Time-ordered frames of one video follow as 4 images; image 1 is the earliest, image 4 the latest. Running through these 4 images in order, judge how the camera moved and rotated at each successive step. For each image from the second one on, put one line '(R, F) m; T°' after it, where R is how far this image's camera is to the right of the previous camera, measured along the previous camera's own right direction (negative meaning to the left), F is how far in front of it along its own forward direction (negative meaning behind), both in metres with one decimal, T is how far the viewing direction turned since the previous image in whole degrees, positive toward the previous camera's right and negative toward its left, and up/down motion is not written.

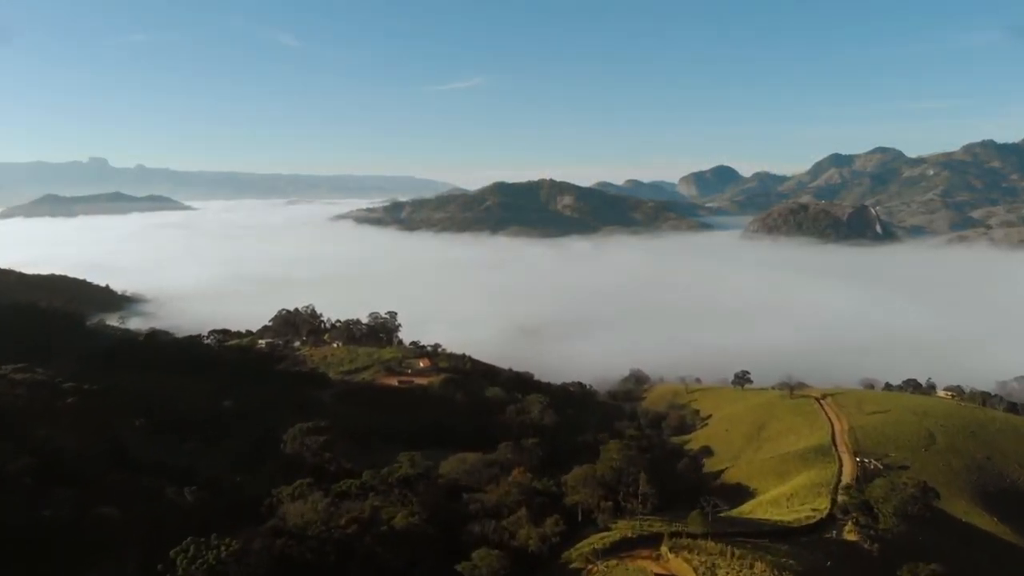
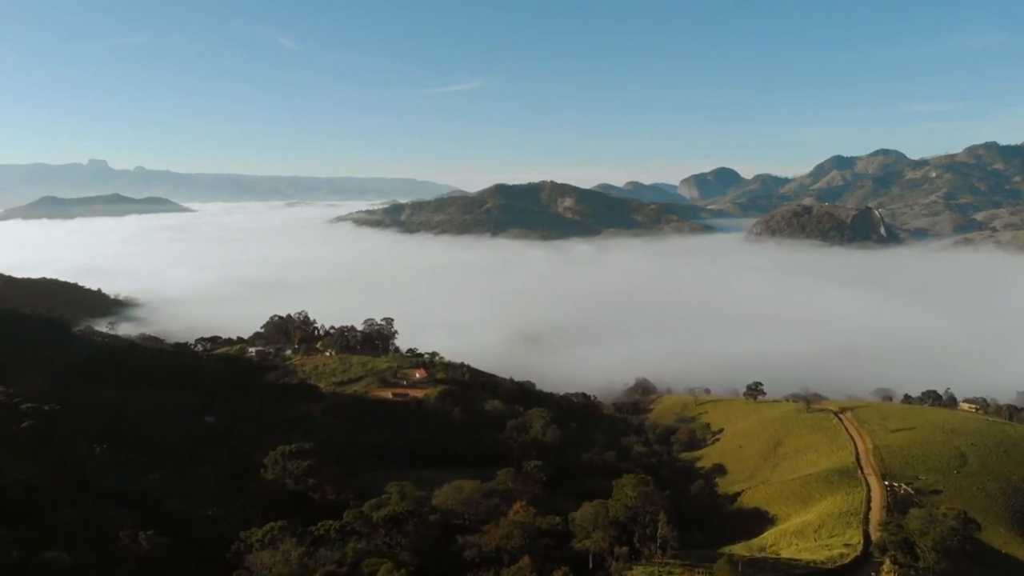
(-0.1, +3.5) m; 0°
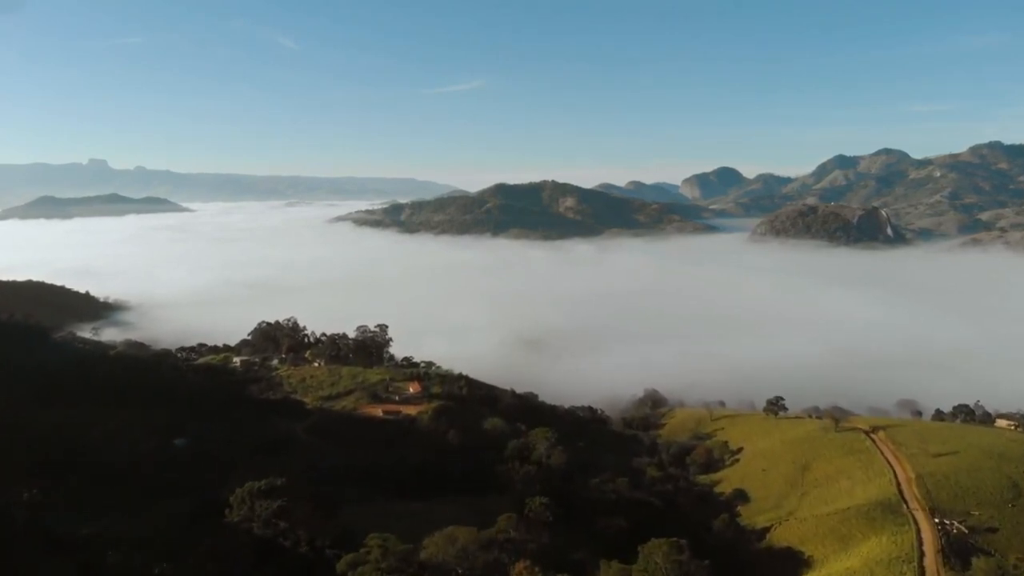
(-0.1, +5.1) m; 0°
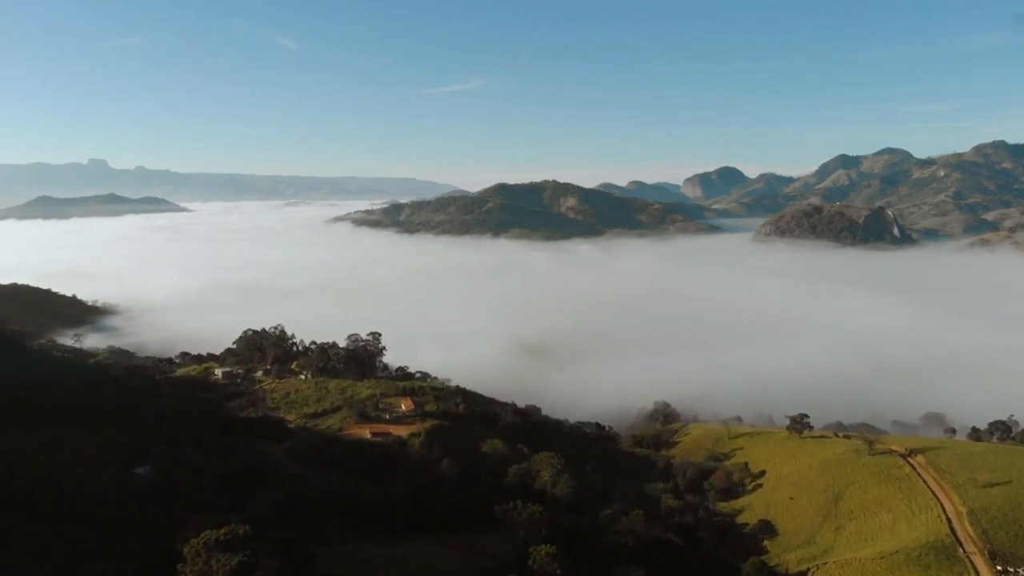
(-0.1, +5.0) m; 0°
